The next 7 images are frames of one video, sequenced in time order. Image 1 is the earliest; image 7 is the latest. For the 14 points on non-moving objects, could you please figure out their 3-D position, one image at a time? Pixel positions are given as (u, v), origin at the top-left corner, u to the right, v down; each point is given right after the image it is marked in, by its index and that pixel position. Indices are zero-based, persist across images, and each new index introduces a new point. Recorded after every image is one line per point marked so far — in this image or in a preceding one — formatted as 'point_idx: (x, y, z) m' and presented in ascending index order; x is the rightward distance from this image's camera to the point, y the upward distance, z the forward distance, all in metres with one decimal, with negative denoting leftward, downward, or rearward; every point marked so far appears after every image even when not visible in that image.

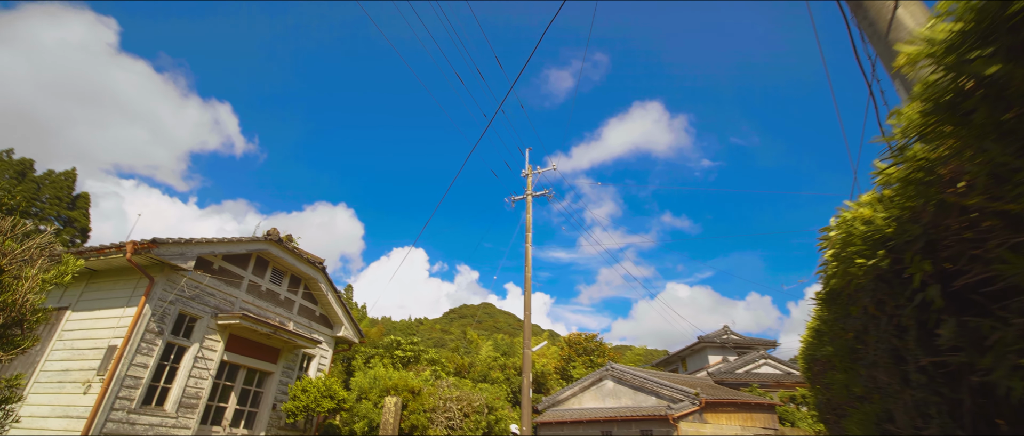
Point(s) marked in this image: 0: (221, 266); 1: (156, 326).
0: (-6.9, -1.2, +10.8) m
1: (-7.3, -2.2, +9.3) m
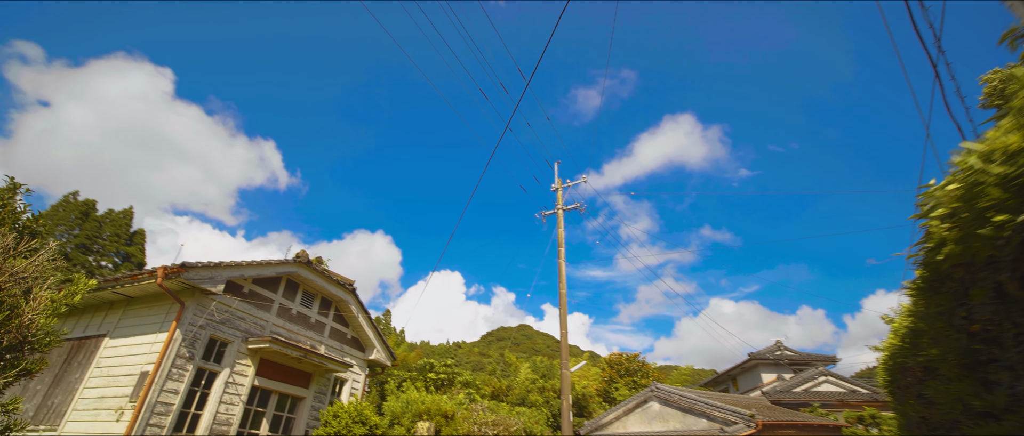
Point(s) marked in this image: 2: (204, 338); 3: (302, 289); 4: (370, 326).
0: (-6.2, -1.7, +10.8) m
1: (-6.6, -2.7, +9.3) m
2: (-6.5, -2.5, +9.6) m
3: (-5.7, -1.9, +12.3) m
4: (-4.4, -3.3, +14.0) m
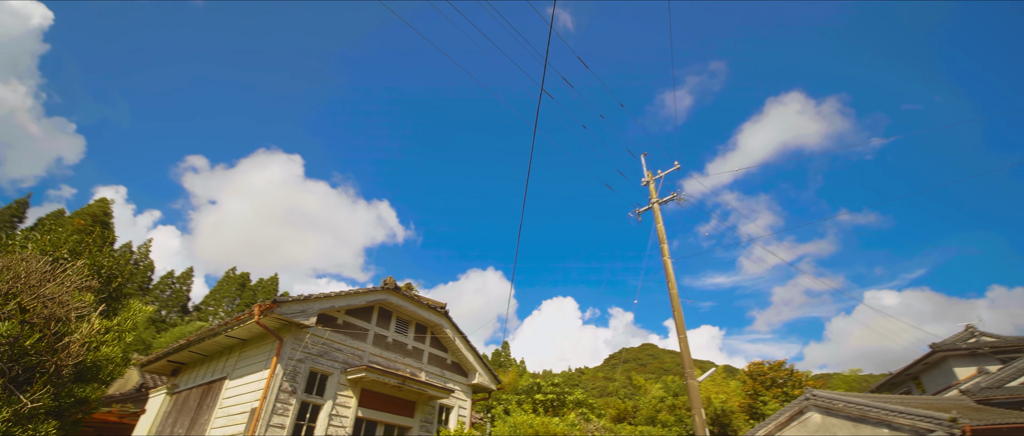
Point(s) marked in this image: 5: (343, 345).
0: (-4.0, -2.5, +10.9) m
1: (-4.6, -3.5, +9.4) m
2: (-4.5, -3.3, +9.8) m
3: (-3.2, -2.7, +12.2) m
4: (-1.3, -3.9, +13.5) m
5: (-4.0, -3.0, +10.6) m
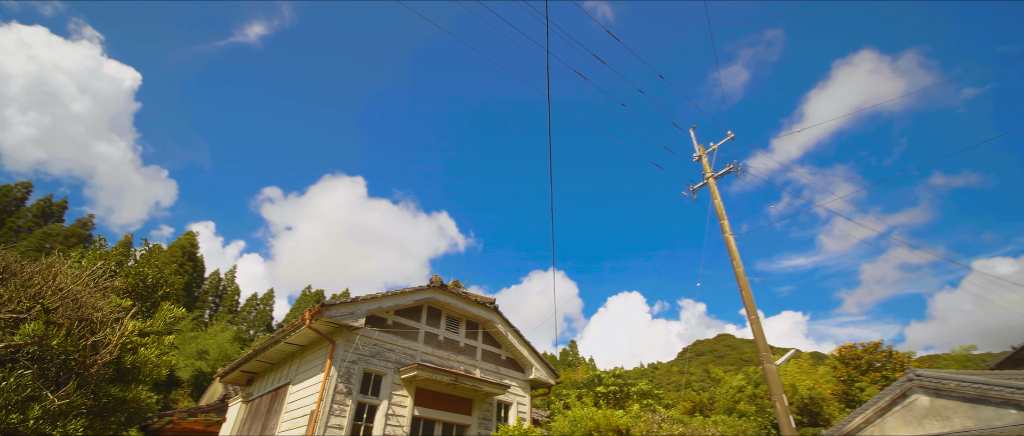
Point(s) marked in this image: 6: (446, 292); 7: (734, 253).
0: (-2.8, -2.5, +10.9) m
1: (-3.5, -3.5, +9.6) m
2: (-3.4, -3.4, +9.9) m
3: (-1.8, -2.6, +12.2) m
4: (+0.3, -3.6, +13.2) m
5: (-2.8, -3.0, +10.7) m
6: (-1.7, -1.9, +11.9) m
7: (+7.4, -1.2, +15.1) m
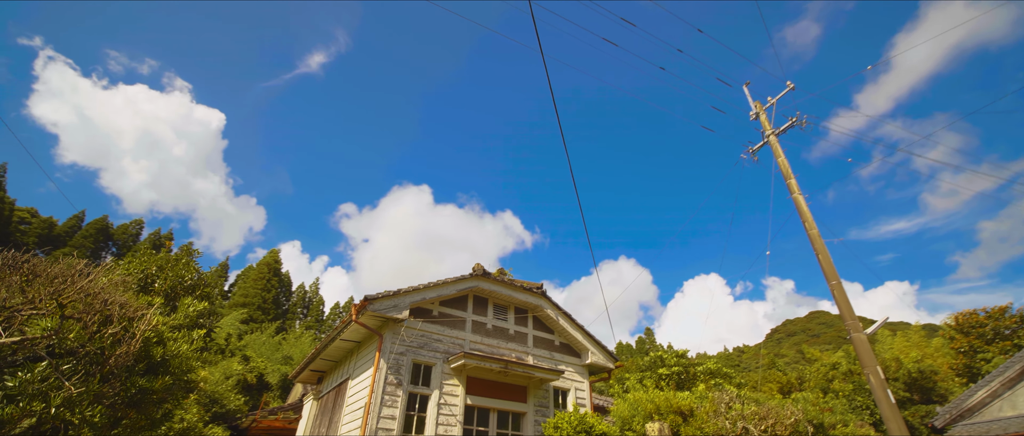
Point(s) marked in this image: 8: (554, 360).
0: (-1.7, -2.3, +11.0) m
1: (-2.5, -3.4, +9.7) m
2: (-2.3, -3.2, +10.0) m
3: (-0.5, -2.2, +12.0) m
4: (+1.8, -3.1, +12.7) m
5: (-1.7, -2.8, +10.7) m
6: (-0.6, -1.6, +11.8) m
7: (+8.8, +0.1, +13.6) m
8: (+1.1, -3.8, +12.2) m
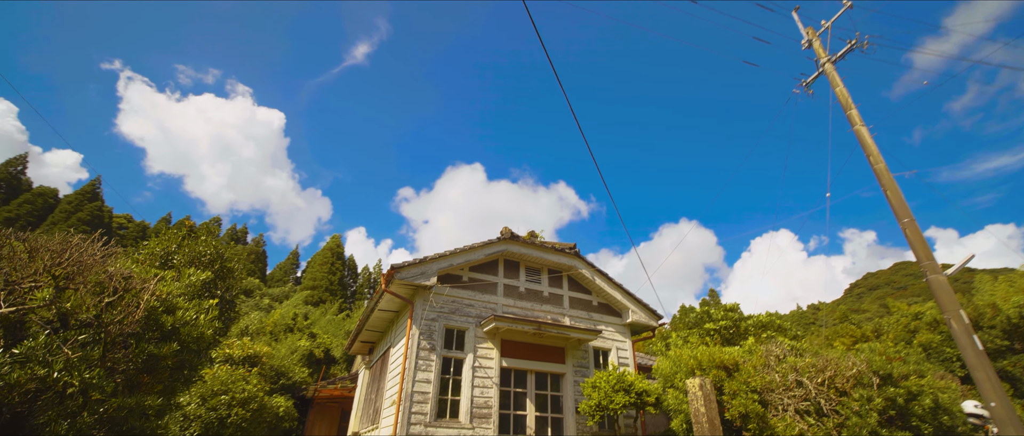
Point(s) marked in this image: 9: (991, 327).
0: (-1.0, -1.4, +10.9) m
1: (-1.8, -2.7, +9.8) m
2: (-1.6, -2.5, +10.1) m
3: (+0.3, -1.2, +11.8) m
4: (+2.7, -1.8, +12.3) m
5: (-0.9, -1.9, +10.7) m
6: (+0.2, -0.6, +11.5) m
7: (+9.5, +1.9, +12.1) m
8: (+2.1, -2.7, +11.9) m
9: (+21.0, -4.8, +20.0) m
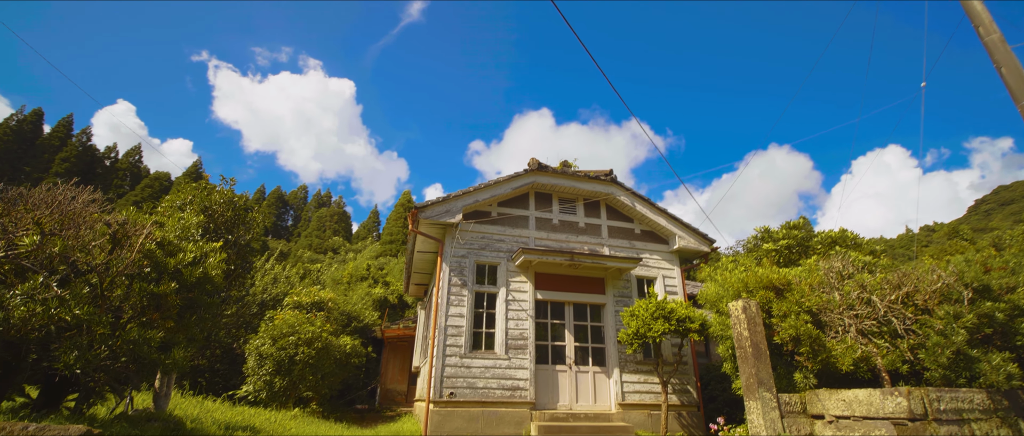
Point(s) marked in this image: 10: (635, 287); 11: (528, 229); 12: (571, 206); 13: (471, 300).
0: (-0.3, +0.1, +10.6) m
1: (-1.2, -1.3, +9.8) m
2: (-0.9, -1.0, +10.0) m
3: (+1.1, +0.5, +11.3) m
4: (+3.6, +0.2, +11.4) m
5: (-0.2, -0.4, +10.4) m
6: (+0.9, +1.1, +10.9) m
7: (+9.9, +4.3, +9.7) m
8: (+3.0, -0.8, +11.2) m
9: (+23.1, -0.5, +16.3) m
10: (+2.9, -1.6, +10.9) m
11: (+0.4, -0.2, +10.7) m
12: (+1.5, +0.3, +11.3) m
13: (-0.9, -1.8, +9.7) m
